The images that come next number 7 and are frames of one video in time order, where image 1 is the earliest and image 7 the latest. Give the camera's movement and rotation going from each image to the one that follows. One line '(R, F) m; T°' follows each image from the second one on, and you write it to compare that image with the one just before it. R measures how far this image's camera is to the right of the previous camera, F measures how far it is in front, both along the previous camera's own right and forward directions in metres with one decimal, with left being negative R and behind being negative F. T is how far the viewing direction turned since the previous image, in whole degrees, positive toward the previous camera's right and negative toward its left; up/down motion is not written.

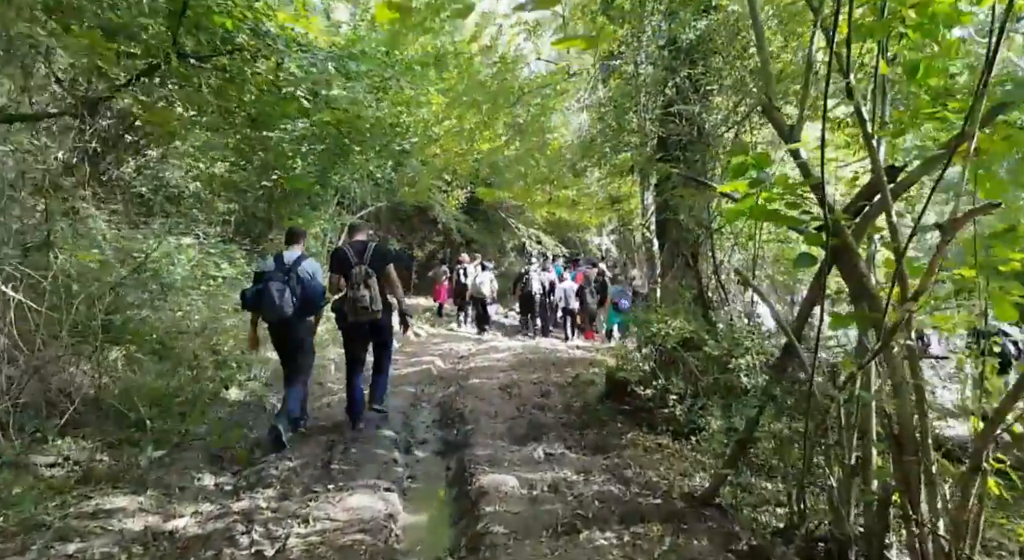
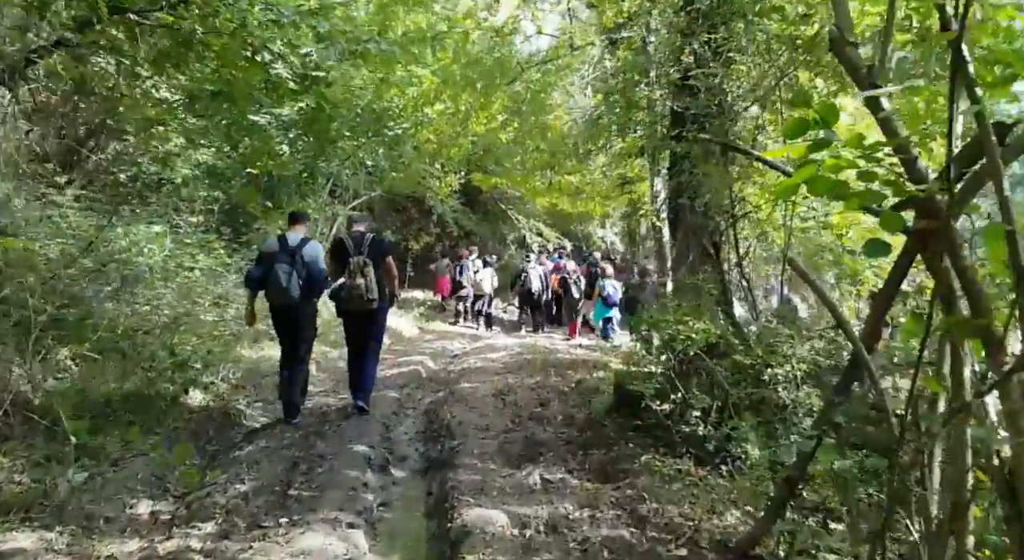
(+0.1, +0.9) m; 0°
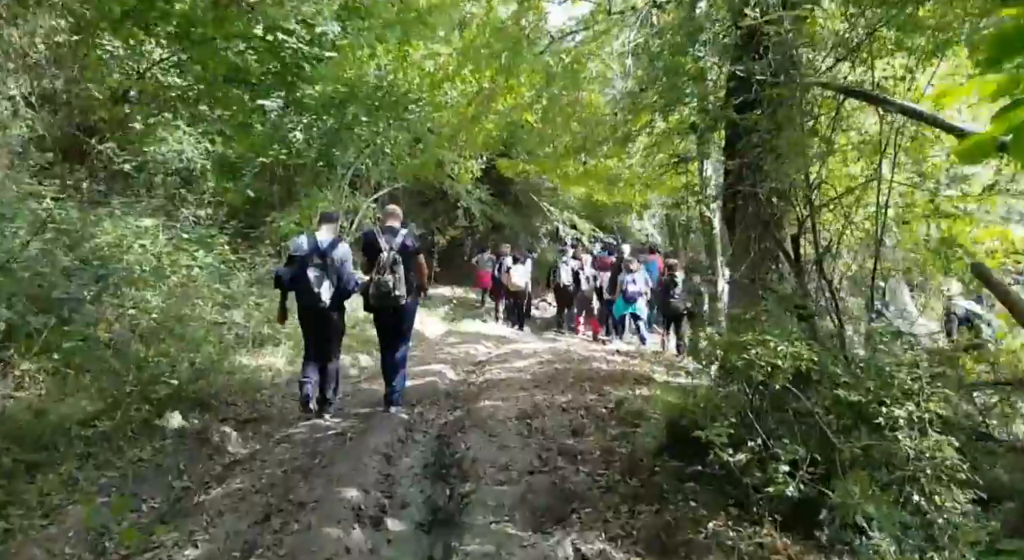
(0.0, +1.2) m; -2°
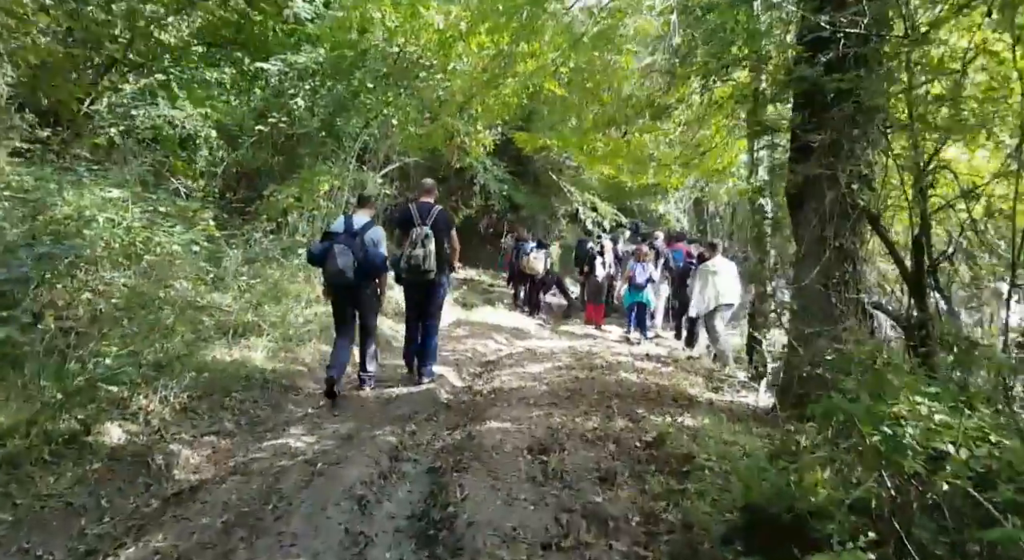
(0.0, +1.3) m; -1°
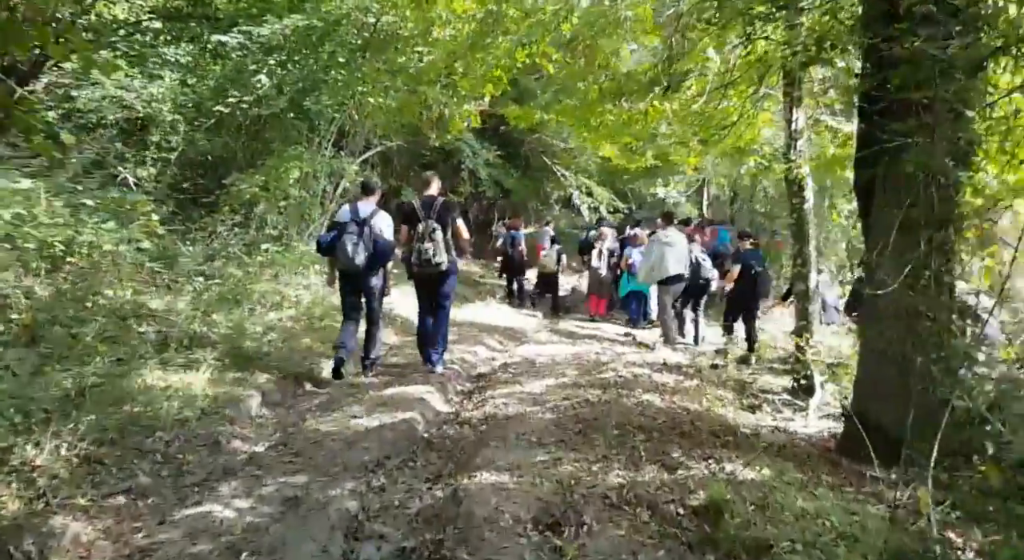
(0.0, +1.4) m; +1°
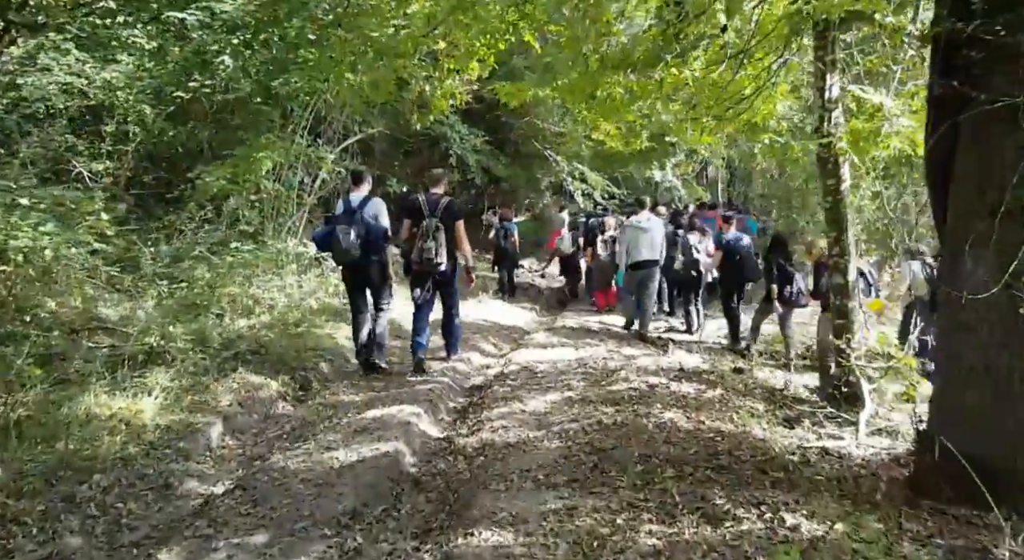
(0.0, +0.9) m; +1°
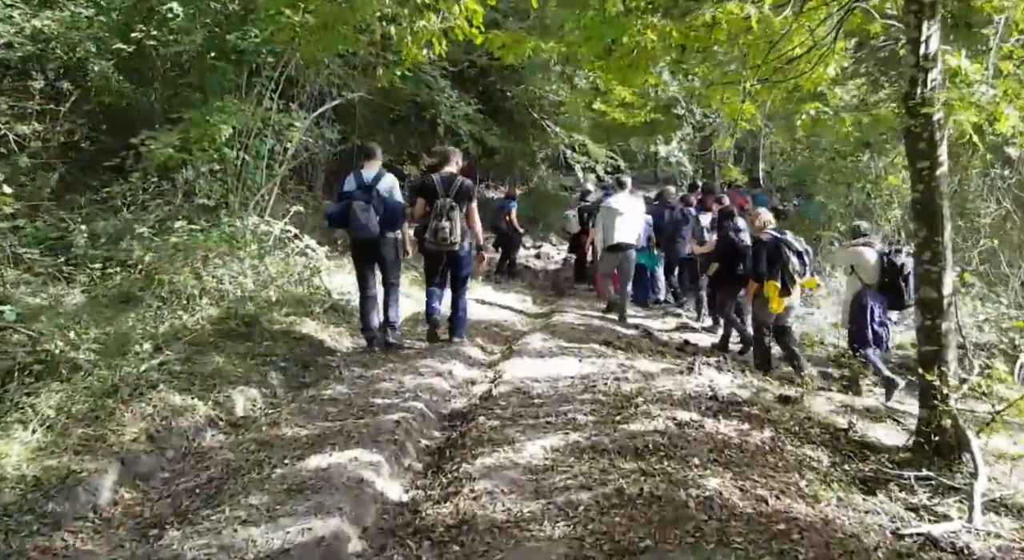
(0.0, +1.4) m; 0°
